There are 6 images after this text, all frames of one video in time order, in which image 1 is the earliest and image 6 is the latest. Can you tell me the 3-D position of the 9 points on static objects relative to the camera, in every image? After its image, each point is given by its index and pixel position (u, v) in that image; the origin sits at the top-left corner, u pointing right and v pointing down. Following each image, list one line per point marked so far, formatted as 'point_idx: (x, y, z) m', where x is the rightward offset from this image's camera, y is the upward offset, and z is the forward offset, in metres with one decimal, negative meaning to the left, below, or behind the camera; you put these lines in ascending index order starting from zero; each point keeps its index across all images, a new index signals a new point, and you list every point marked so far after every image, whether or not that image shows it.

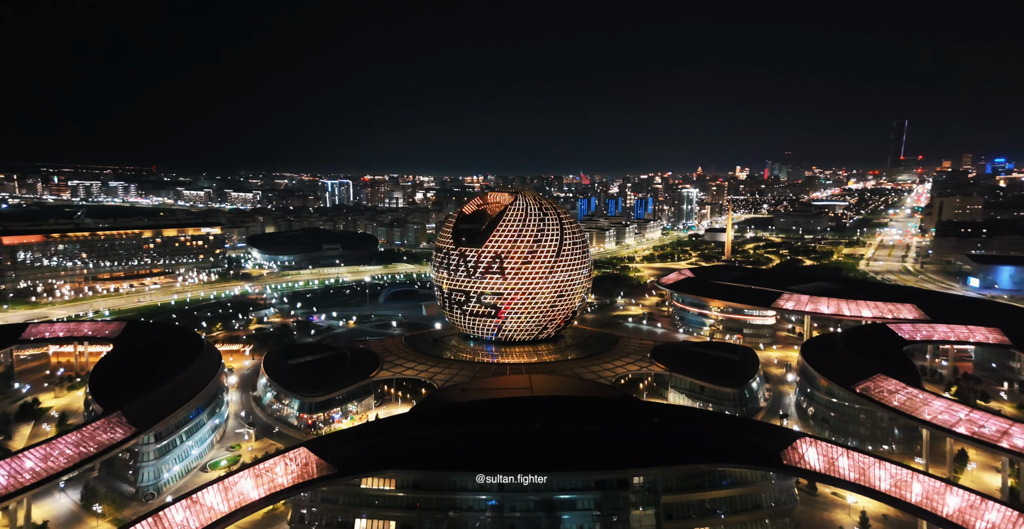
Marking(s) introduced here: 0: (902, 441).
0: (+12.7, -6.1, +19.3) m
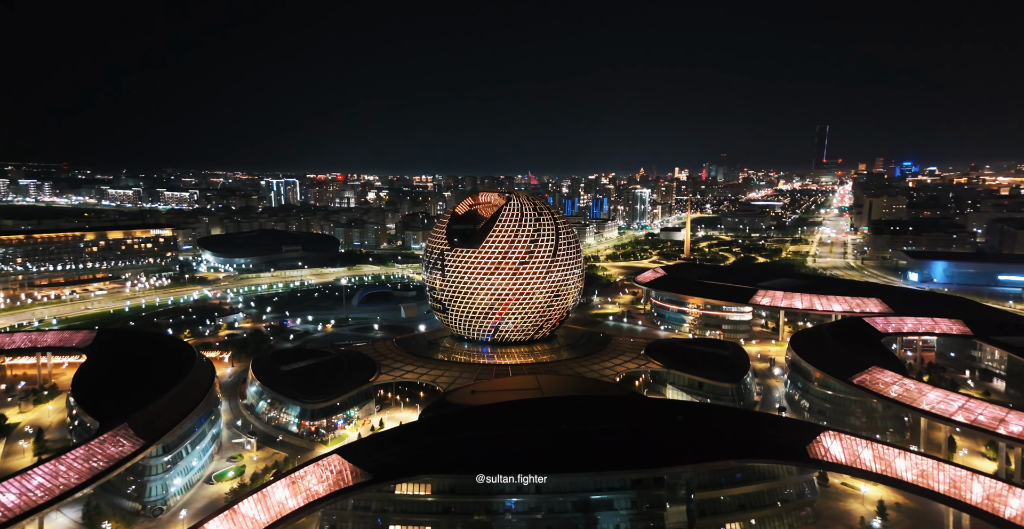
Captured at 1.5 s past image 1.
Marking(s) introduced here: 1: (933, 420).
0: (+13.5, -6.0, +21.2) m
1: (+12.8, -5.0, +18.1) m
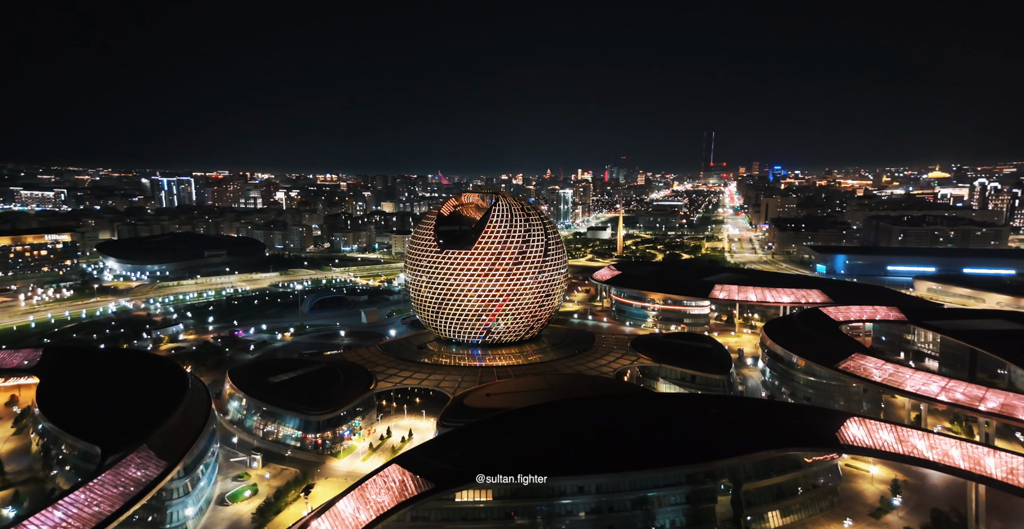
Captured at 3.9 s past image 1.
0: (+14.4, -5.8, +24.2) m
1: (+14.2, -4.8, +21.1) m
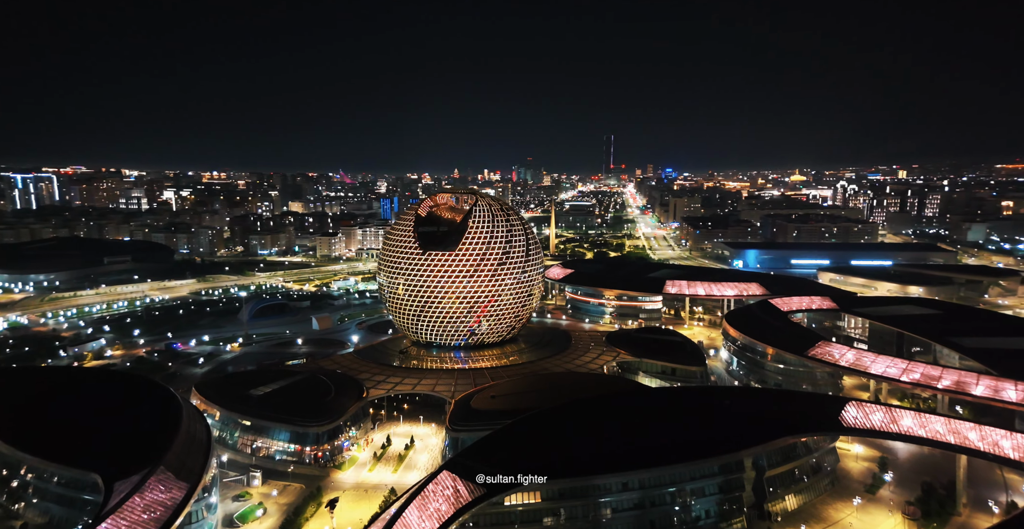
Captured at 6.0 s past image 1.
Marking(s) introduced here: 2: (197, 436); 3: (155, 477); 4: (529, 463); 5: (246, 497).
0: (+14.3, -5.6, +26.8) m
1: (+14.7, -4.5, +23.8) m
2: (-9.4, -5.2, +18.1) m
3: (-9.1, -5.5, +15.4) m
4: (+0.5, -5.8, +17.8) m
5: (-8.7, -7.7, +19.9) m
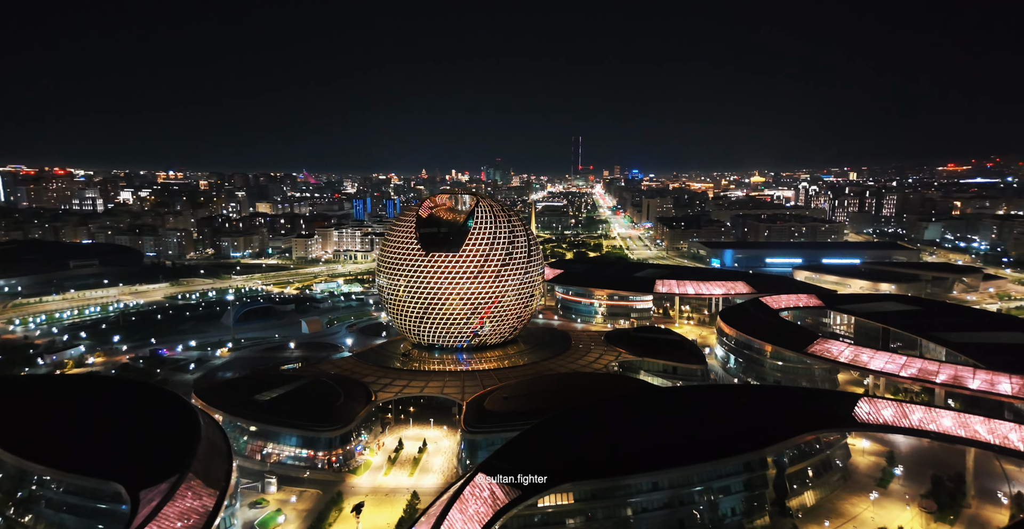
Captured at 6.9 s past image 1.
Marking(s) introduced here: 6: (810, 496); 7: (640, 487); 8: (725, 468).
0: (+14.6, -5.5, +27.7) m
1: (+15.2, -4.4, +24.6) m
2: (-8.5, -5.3, +17.4) m
3: (-8.0, -5.6, +14.8) m
4: (+1.5, -5.8, +17.7) m
5: (-7.9, -7.8, +19.2) m
6: (+9.7, -7.5, +19.8) m
7: (+3.8, -6.5, +18.1) m
8: (+6.5, -6.2, +18.8) m
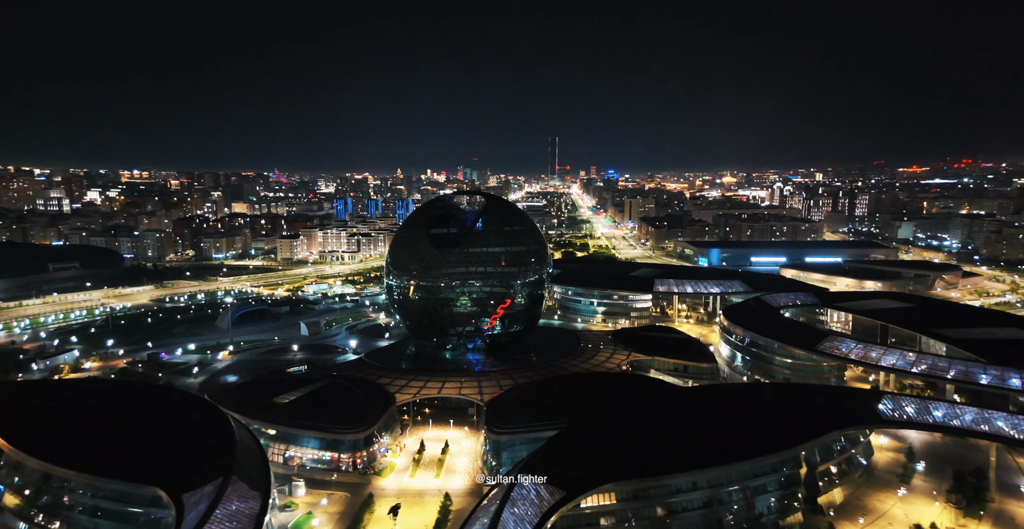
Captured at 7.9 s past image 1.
0: (+15.2, -5.4, +28.4) m
1: (+16.0, -4.3, +25.4) m
2: (-7.3, -5.3, +16.9) m
3: (-6.7, -5.6, +14.3) m
4: (+2.6, -5.8, +17.8) m
5: (-6.8, -7.8, +18.7) m
6: (+10.8, -7.5, +20.2) m
7: (+5.0, -6.5, +18.2) m
8: (+7.6, -6.1, +19.1) m
